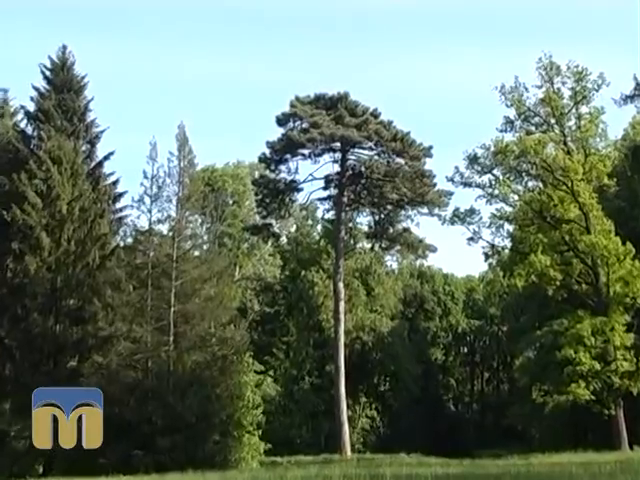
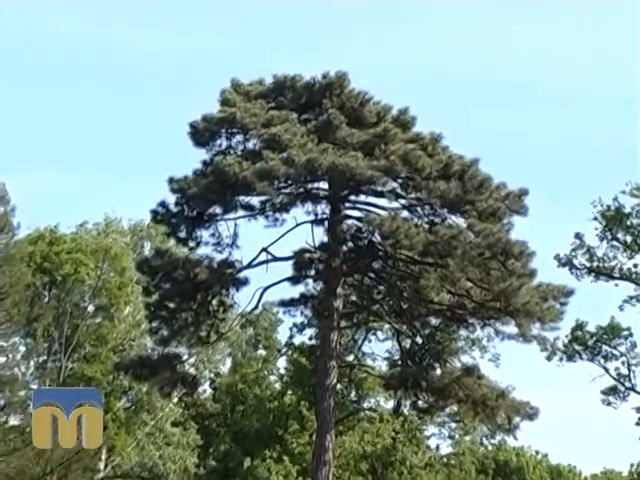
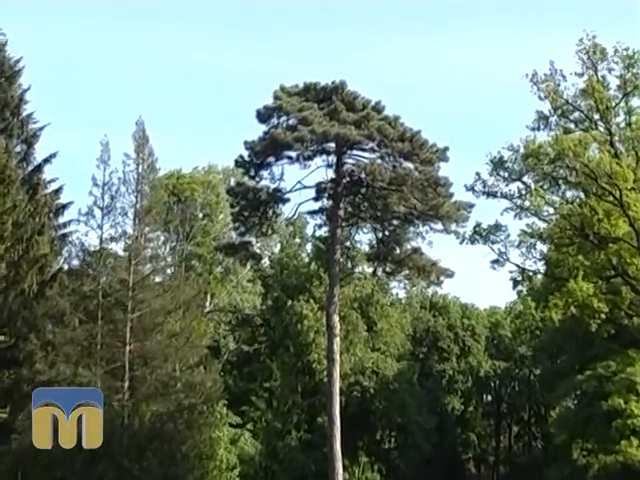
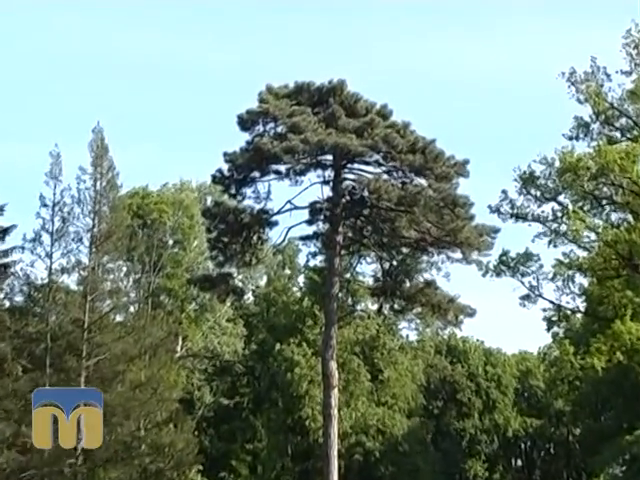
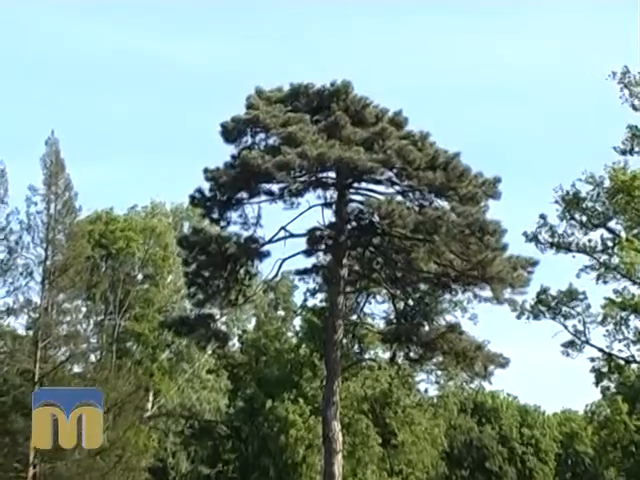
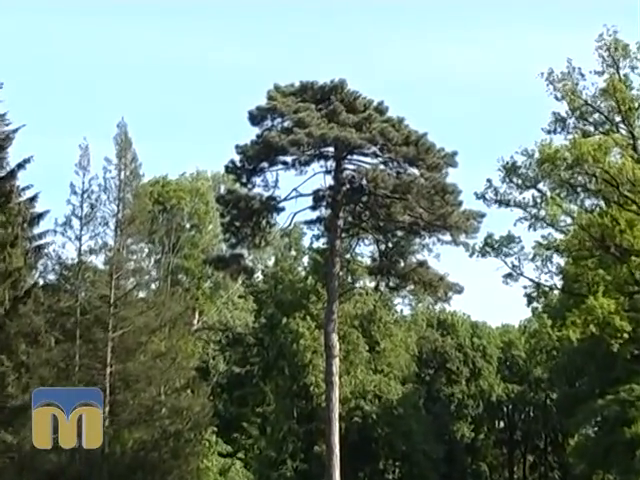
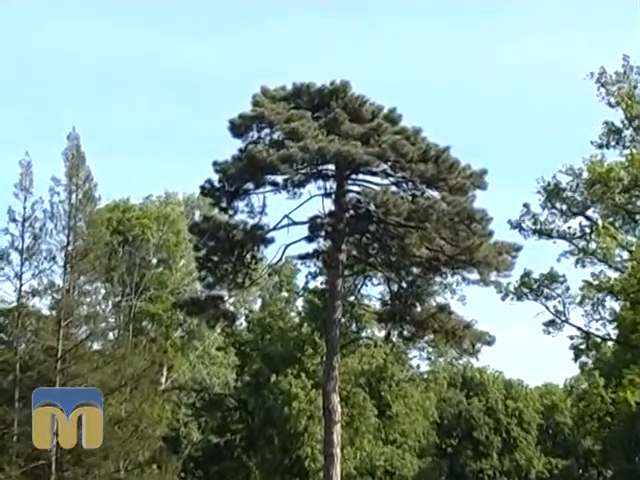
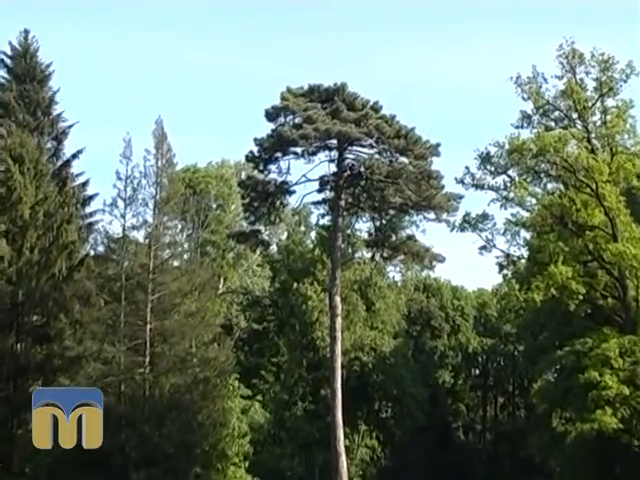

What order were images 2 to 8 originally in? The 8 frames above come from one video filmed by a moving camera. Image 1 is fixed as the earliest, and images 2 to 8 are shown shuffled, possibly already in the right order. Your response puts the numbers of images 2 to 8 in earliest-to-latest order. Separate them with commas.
8, 3, 6, 4, 7, 5, 2
